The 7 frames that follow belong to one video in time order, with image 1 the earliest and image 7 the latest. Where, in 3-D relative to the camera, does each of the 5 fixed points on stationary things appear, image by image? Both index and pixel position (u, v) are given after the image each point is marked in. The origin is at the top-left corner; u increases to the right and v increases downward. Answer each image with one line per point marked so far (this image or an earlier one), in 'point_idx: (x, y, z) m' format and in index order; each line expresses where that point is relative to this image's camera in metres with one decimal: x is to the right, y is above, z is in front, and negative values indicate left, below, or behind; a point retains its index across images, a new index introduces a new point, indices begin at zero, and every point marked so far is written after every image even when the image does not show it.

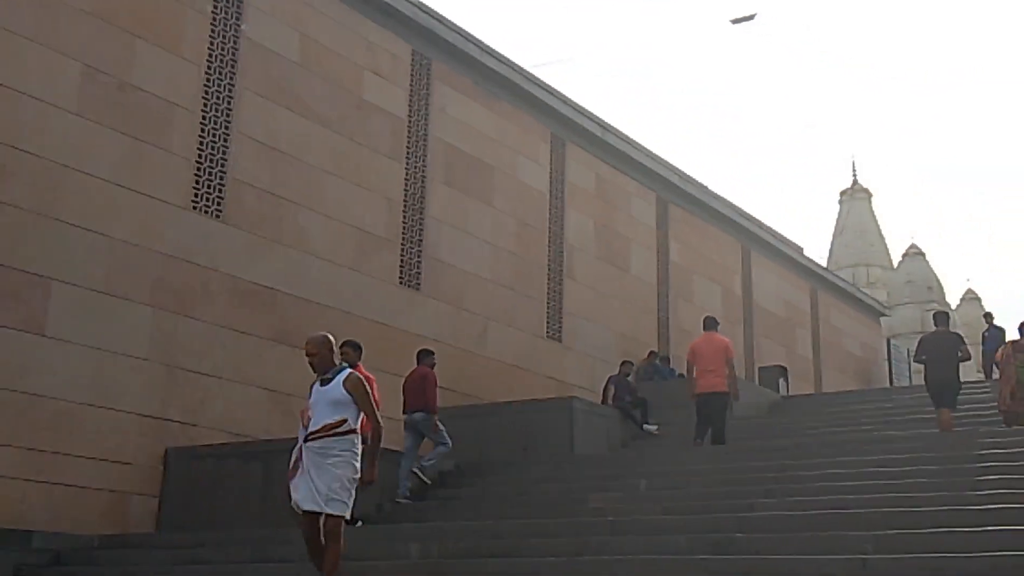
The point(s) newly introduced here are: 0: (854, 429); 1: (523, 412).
0: (+3.6, -1.4, +14.0) m
1: (+0.1, -1.4, +15.0) m
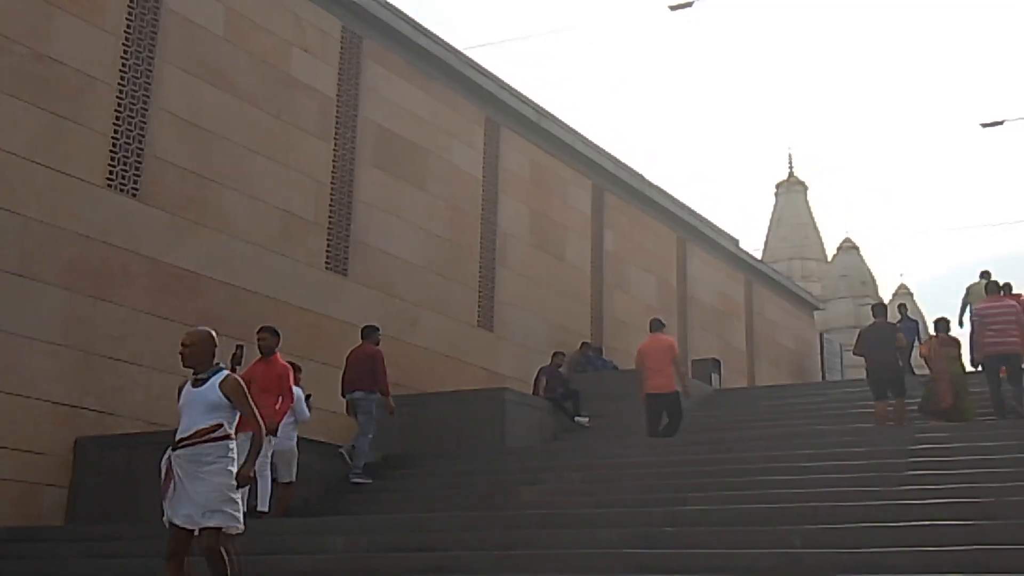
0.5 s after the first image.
0: (+2.9, -1.3, +13.9) m
1: (-0.7, -1.2, +14.6) m
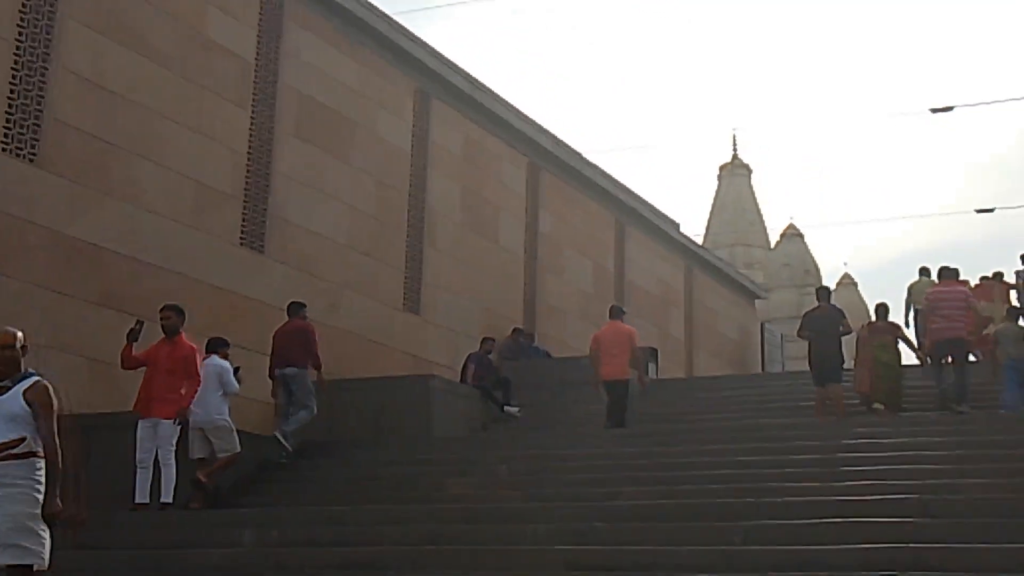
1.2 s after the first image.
0: (+2.2, -1.2, +13.3) m
1: (-1.4, -1.0, +13.9) m
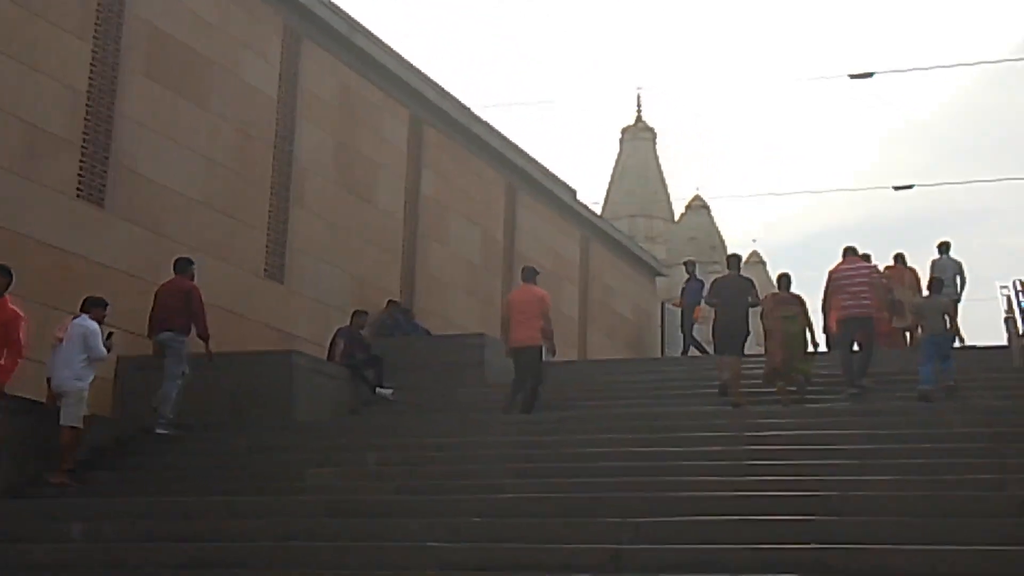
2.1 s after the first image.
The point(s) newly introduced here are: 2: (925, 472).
0: (+1.0, -1.0, +12.3) m
1: (-2.6, -0.7, +12.5) m
2: (+3.0, -1.1, +9.9) m
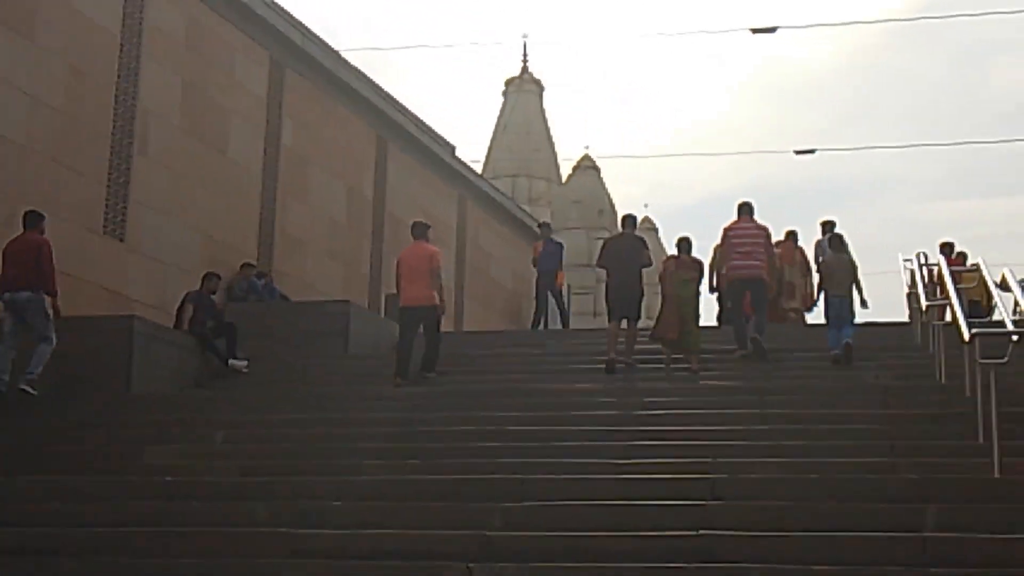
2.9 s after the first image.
0: (-0.1, -0.7, +11.4) m
1: (-3.7, -0.3, +11.3) m
2: (+2.1, -0.9, +9.2) m
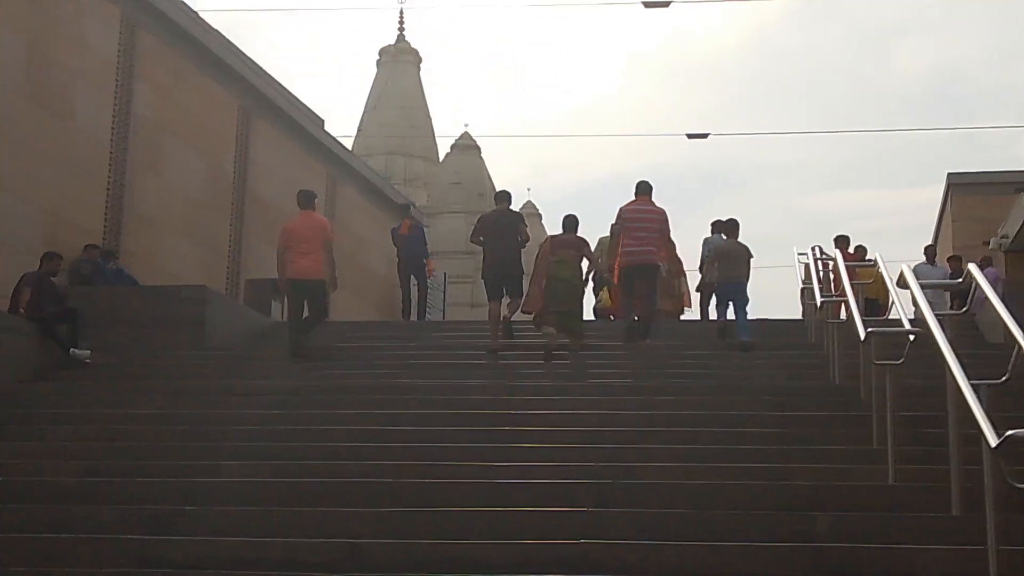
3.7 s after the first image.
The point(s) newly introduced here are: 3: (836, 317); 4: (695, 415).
0: (-1.1, -0.6, +10.7) m
1: (-4.7, -0.2, +10.2) m
2: (+1.3, -0.9, +8.7) m
3: (+2.2, -0.2, +9.1) m
4: (+1.2, -0.8, +8.8) m
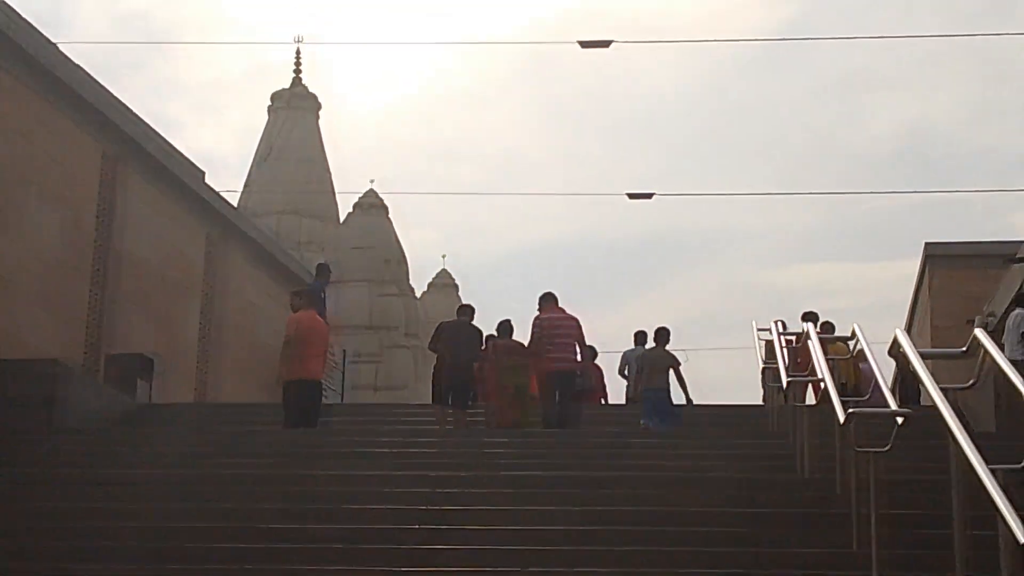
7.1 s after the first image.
0: (-1.7, -1.1, +9.2) m
1: (-5.3, -0.6, +8.5) m
2: (+0.8, -1.3, +7.4) m
3: (+1.7, -0.7, +7.9) m
4: (+0.7, -1.3, +7.5) m
